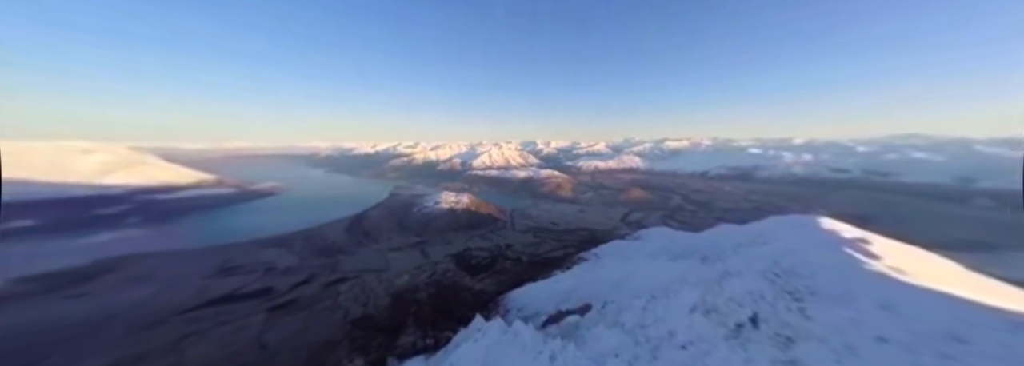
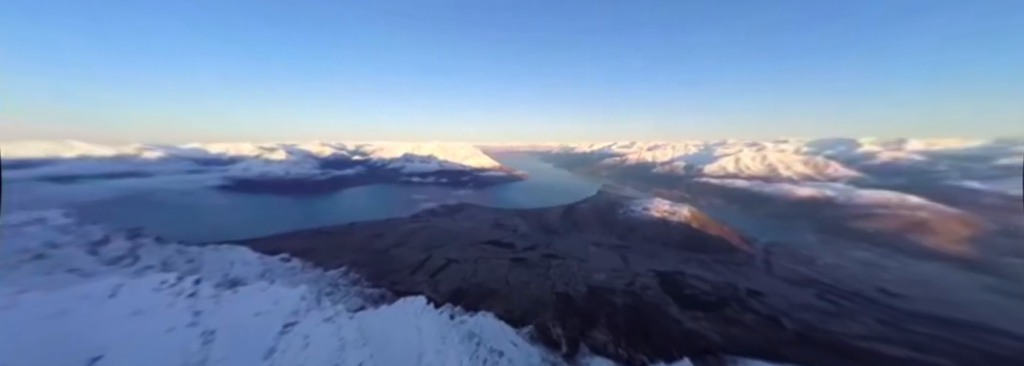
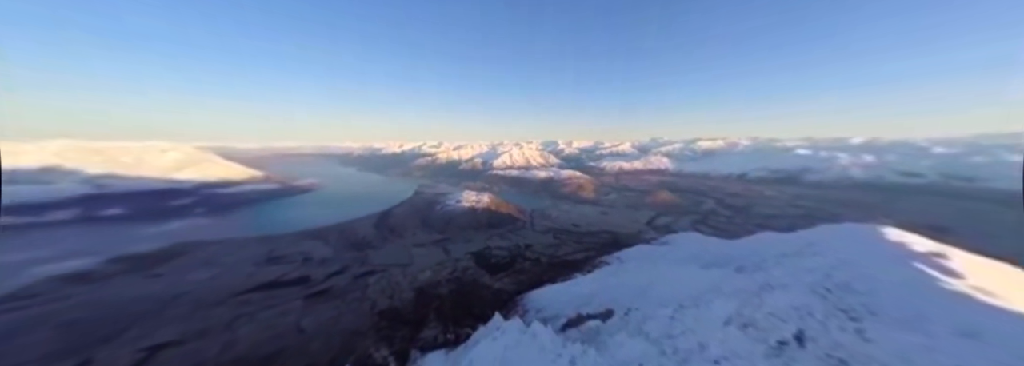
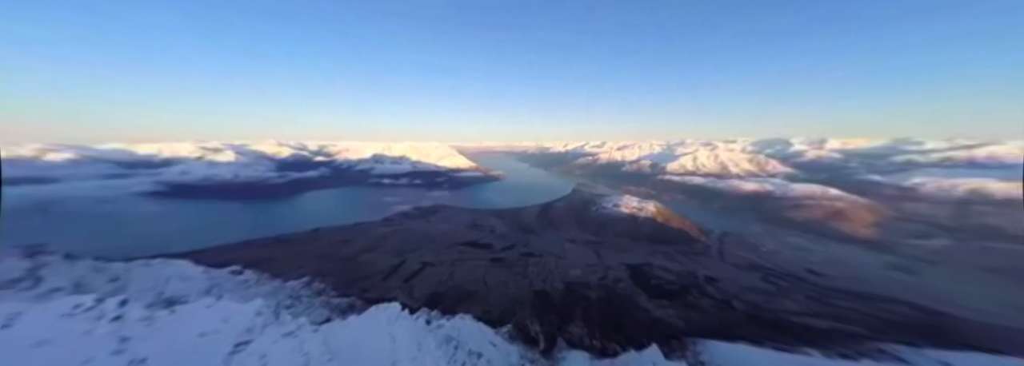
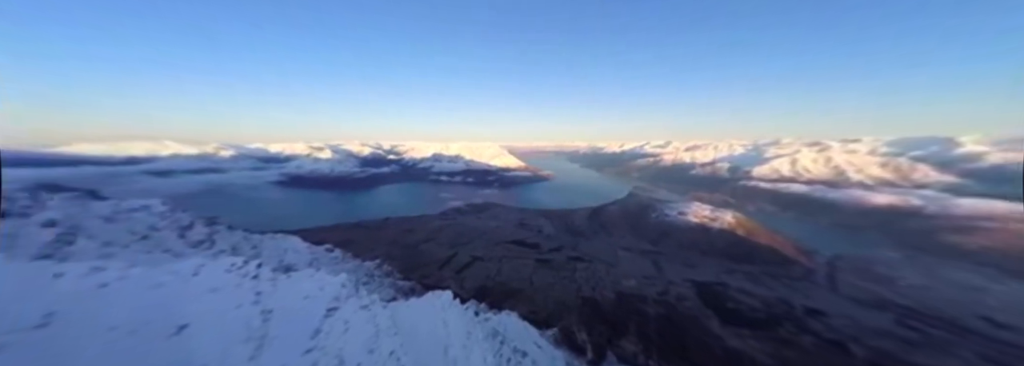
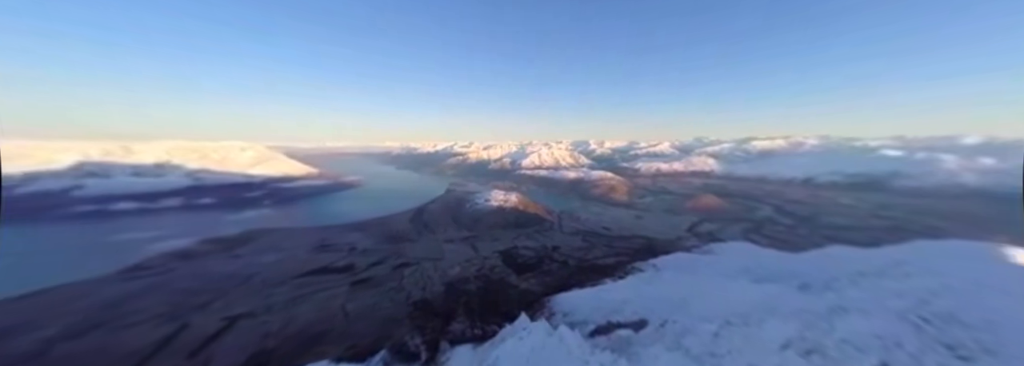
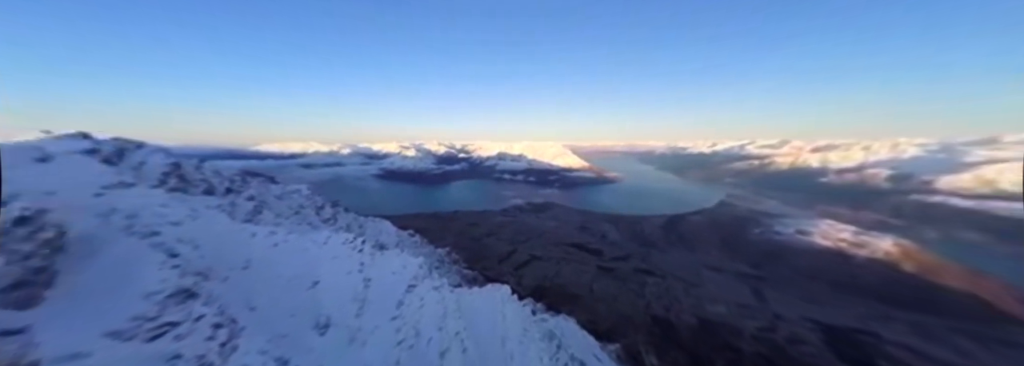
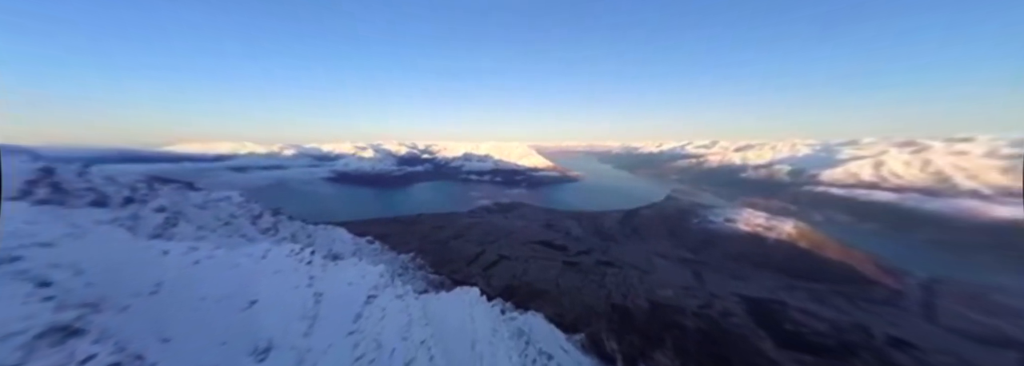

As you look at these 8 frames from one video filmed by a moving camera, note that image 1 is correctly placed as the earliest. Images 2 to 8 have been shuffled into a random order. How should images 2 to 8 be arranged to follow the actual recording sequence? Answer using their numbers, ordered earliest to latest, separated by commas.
3, 6, 4, 2, 5, 8, 7
